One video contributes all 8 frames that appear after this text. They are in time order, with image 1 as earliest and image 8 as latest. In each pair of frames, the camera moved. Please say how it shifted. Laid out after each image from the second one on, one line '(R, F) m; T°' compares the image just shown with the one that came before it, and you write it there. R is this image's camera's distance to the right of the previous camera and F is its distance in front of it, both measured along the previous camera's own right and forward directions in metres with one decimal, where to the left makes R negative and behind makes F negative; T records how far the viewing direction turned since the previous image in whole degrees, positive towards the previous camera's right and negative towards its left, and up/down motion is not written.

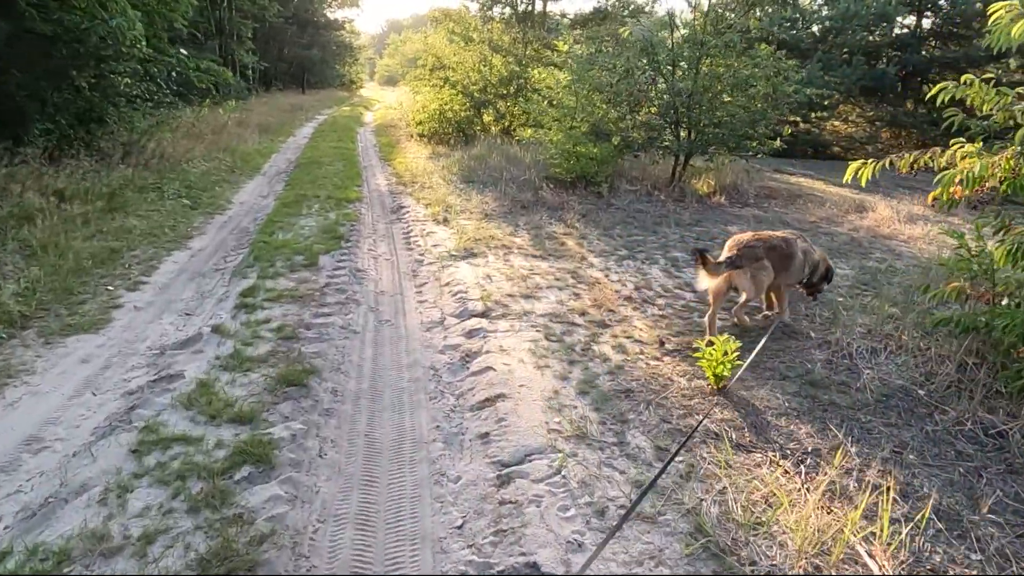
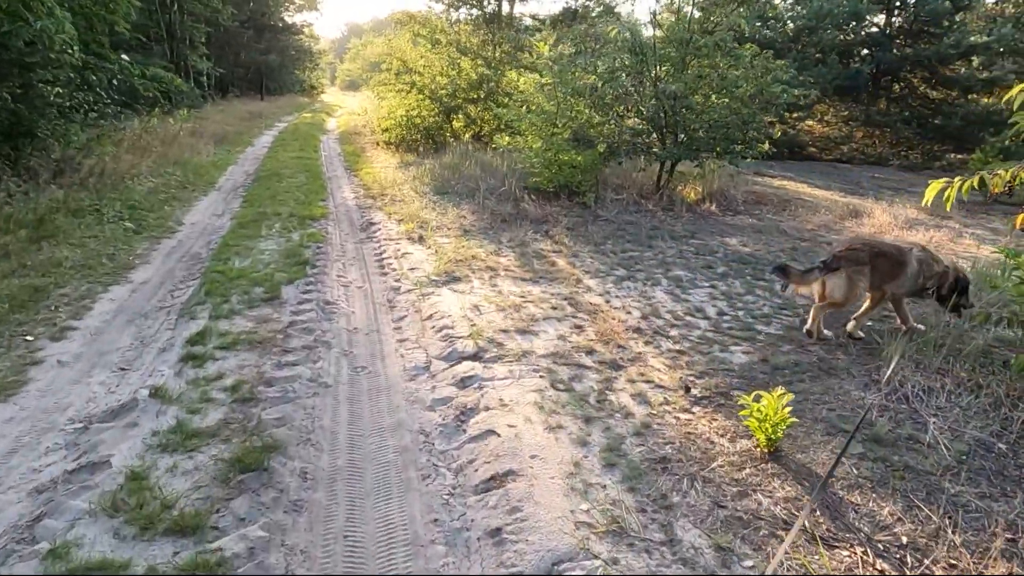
(-0.2, +0.7) m; +3°
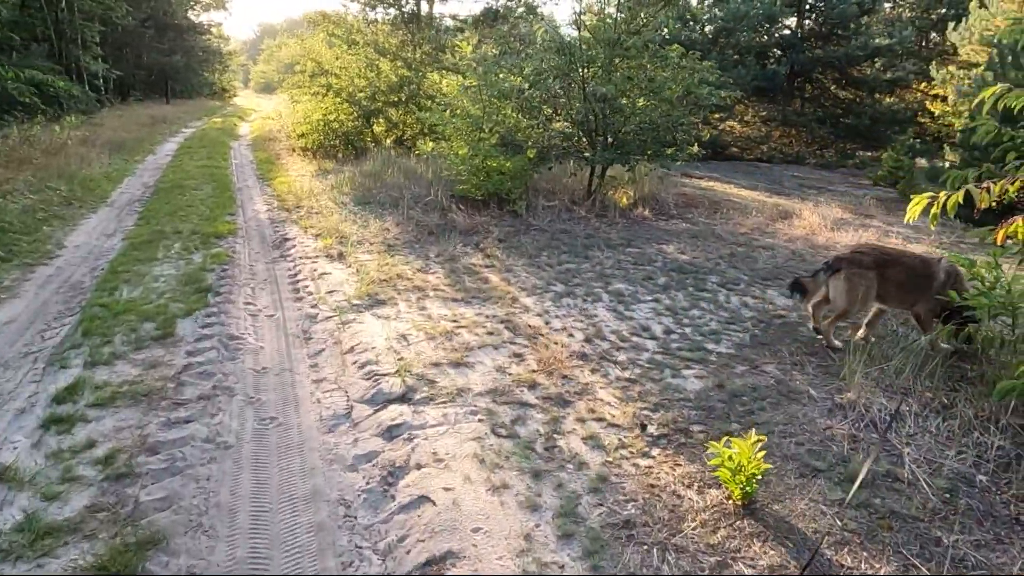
(0.0, +0.5) m; +6°
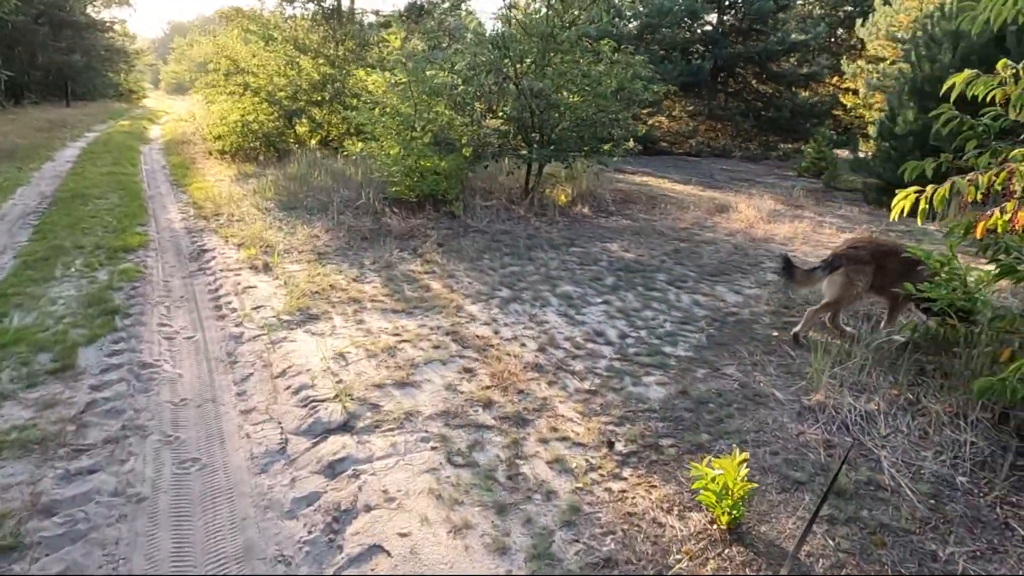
(-0.1, +0.3) m; +6°
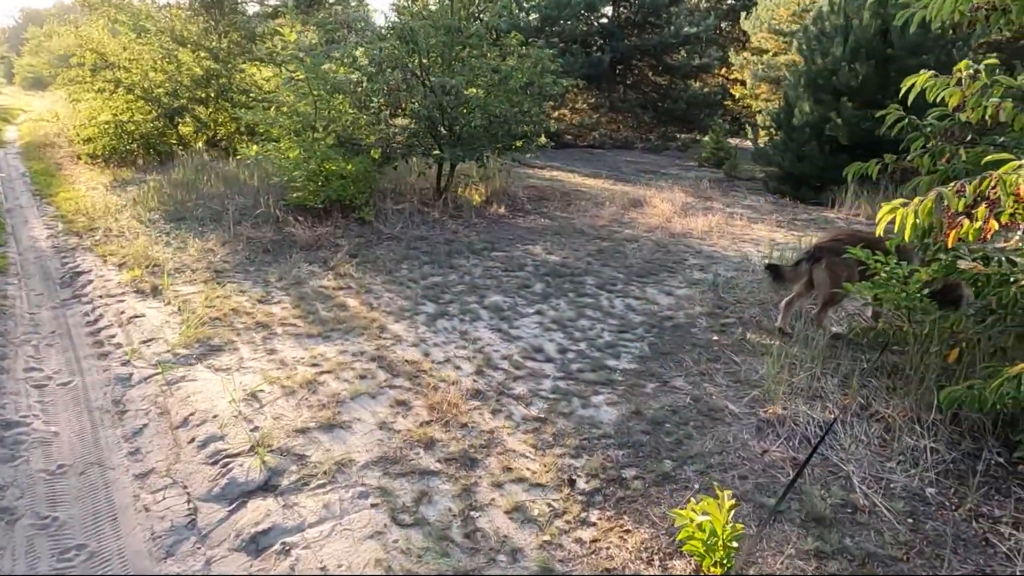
(-0.2, +0.4) m; +8°
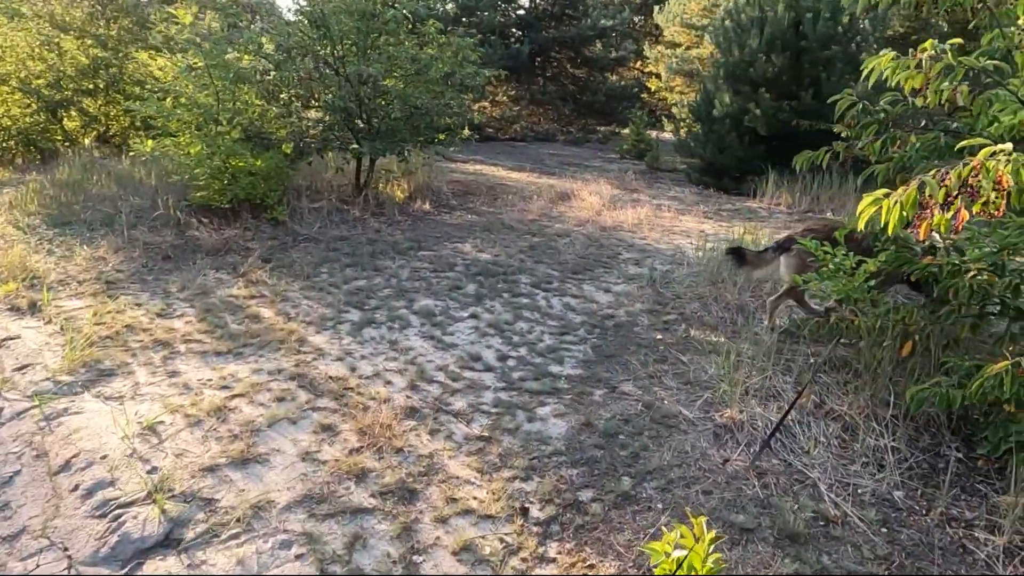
(-0.1, +0.3) m; +7°
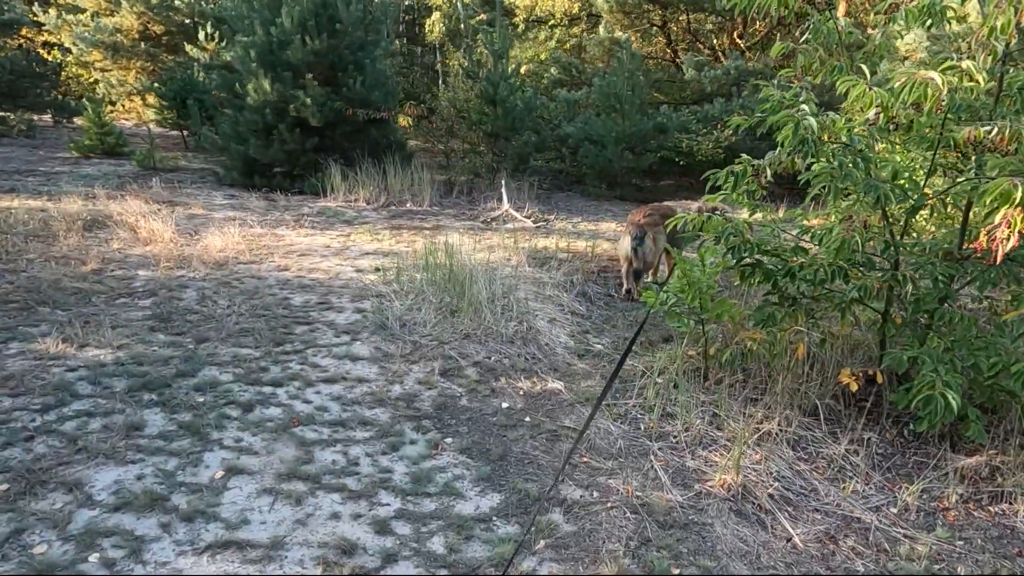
(-1.4, +1.9) m; +46°
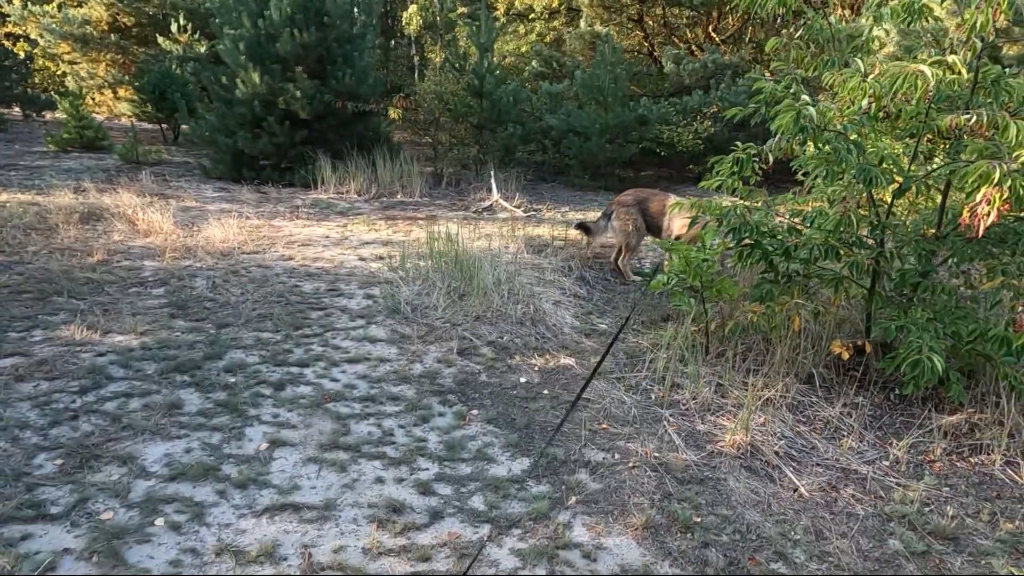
(-0.2, -0.2) m; +2°
